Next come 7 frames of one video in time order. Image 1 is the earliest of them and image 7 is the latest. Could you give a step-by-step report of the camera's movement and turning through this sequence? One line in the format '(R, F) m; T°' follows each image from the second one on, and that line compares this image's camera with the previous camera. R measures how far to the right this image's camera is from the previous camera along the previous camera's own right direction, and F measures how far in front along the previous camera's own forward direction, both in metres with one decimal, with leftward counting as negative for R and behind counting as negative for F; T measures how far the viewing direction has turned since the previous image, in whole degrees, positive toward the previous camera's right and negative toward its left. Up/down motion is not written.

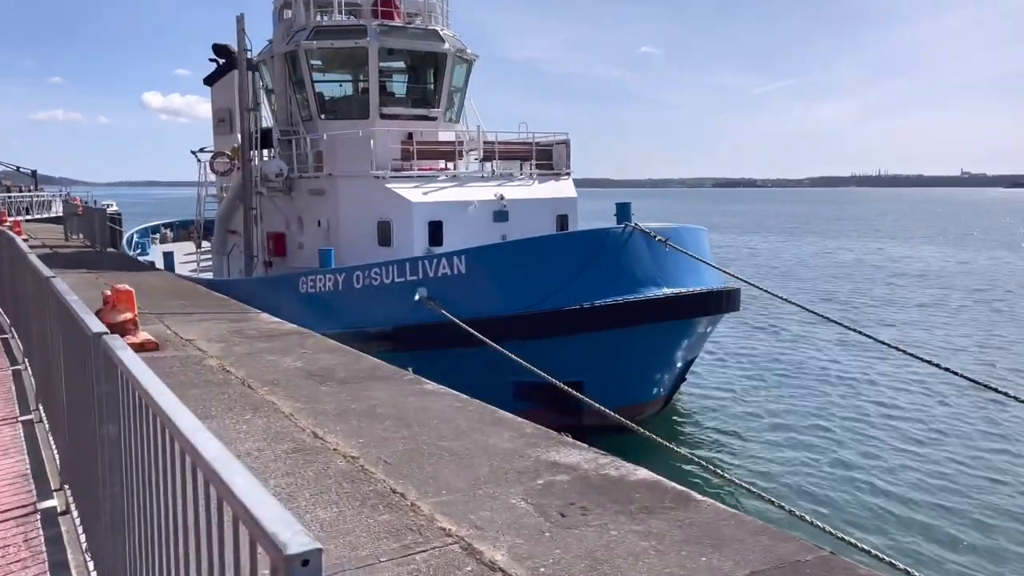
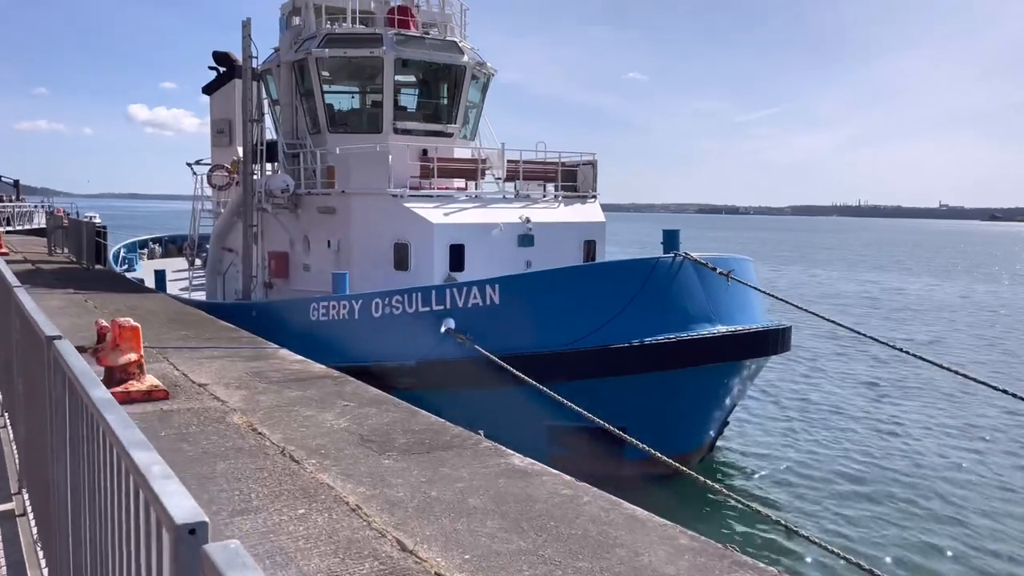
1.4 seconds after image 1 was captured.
(-0.6, +0.9) m; +1°
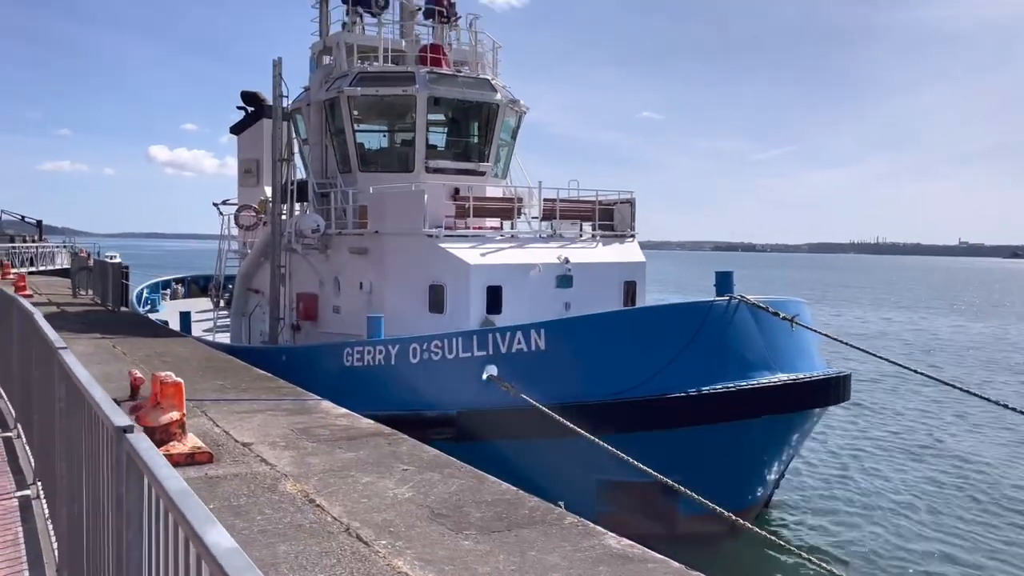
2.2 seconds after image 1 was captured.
(-0.3, +0.4) m; -1°
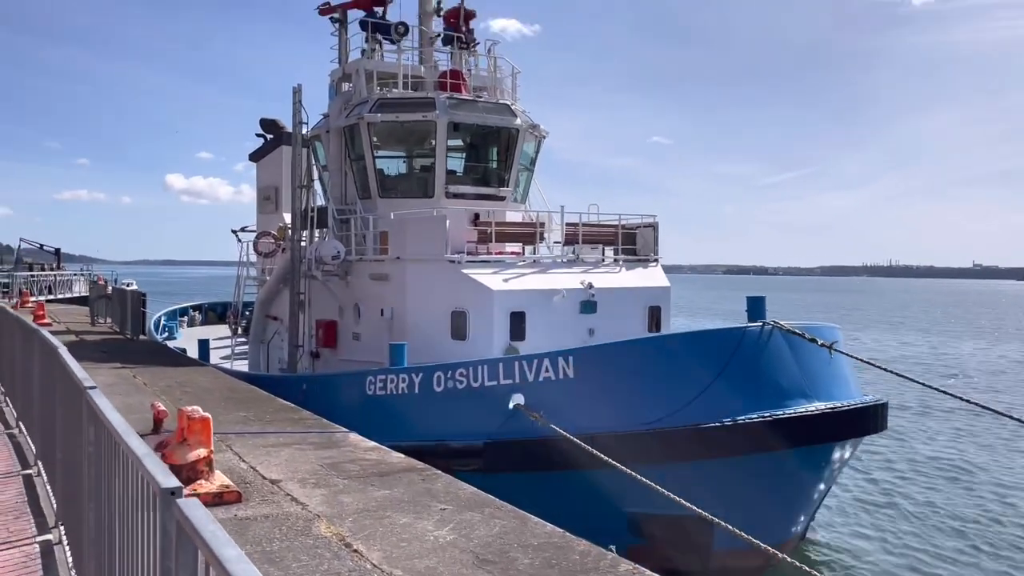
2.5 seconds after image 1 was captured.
(-0.1, +0.2) m; -1°
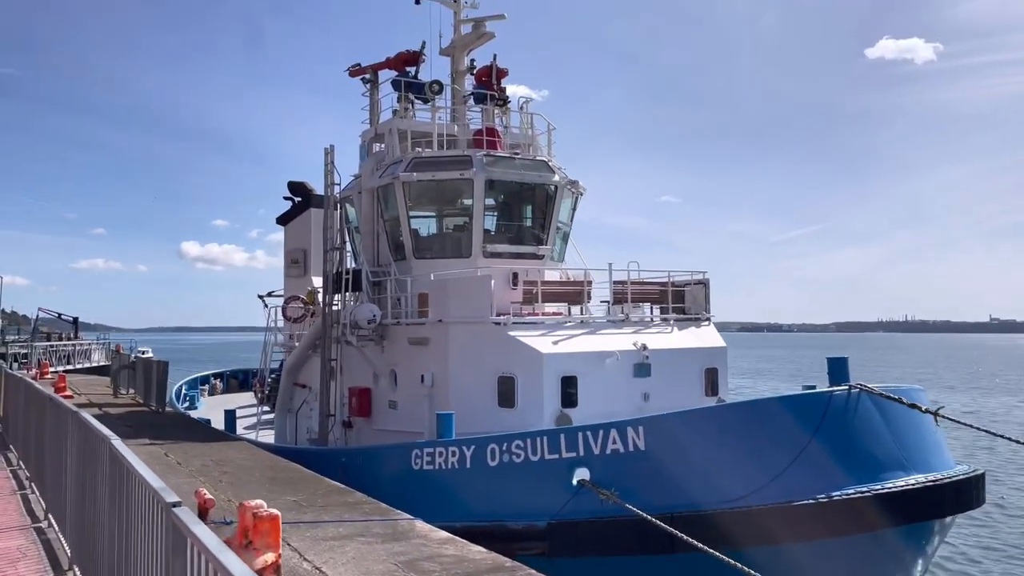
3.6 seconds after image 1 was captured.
(-0.4, +0.5) m; -1°
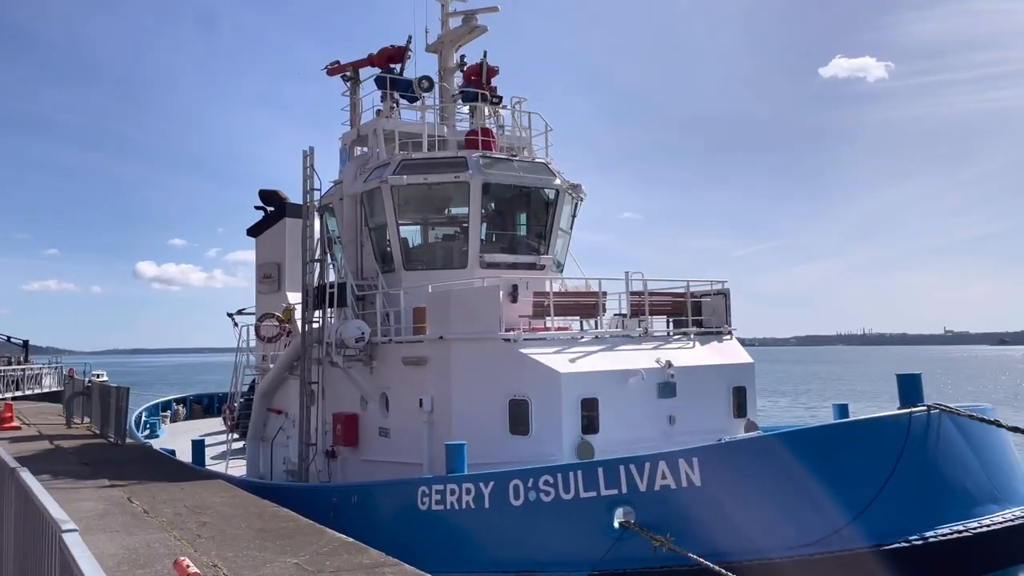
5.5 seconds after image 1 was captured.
(-0.5, +1.0) m; +3°
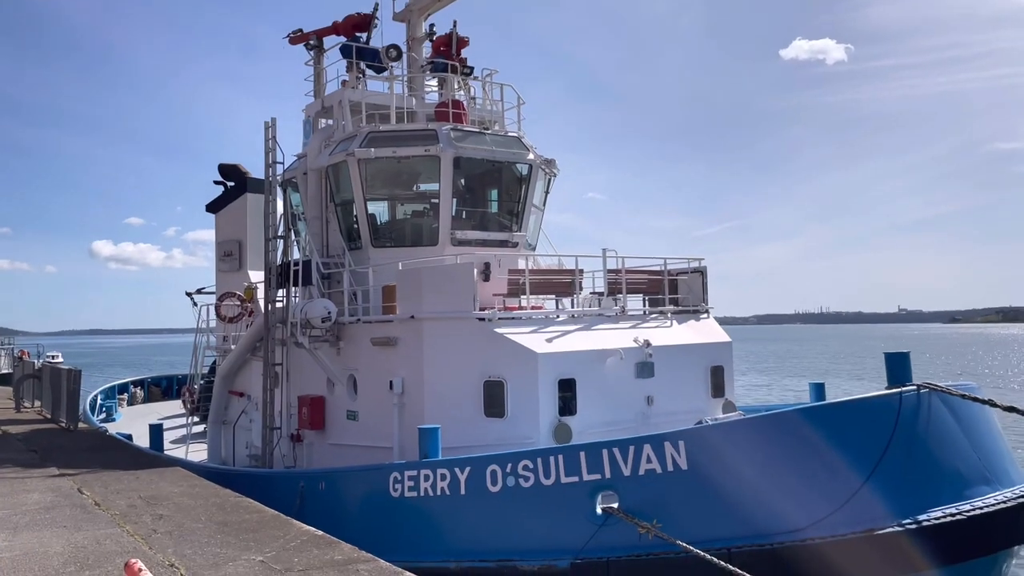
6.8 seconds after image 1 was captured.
(-0.1, +0.3) m; +3°
